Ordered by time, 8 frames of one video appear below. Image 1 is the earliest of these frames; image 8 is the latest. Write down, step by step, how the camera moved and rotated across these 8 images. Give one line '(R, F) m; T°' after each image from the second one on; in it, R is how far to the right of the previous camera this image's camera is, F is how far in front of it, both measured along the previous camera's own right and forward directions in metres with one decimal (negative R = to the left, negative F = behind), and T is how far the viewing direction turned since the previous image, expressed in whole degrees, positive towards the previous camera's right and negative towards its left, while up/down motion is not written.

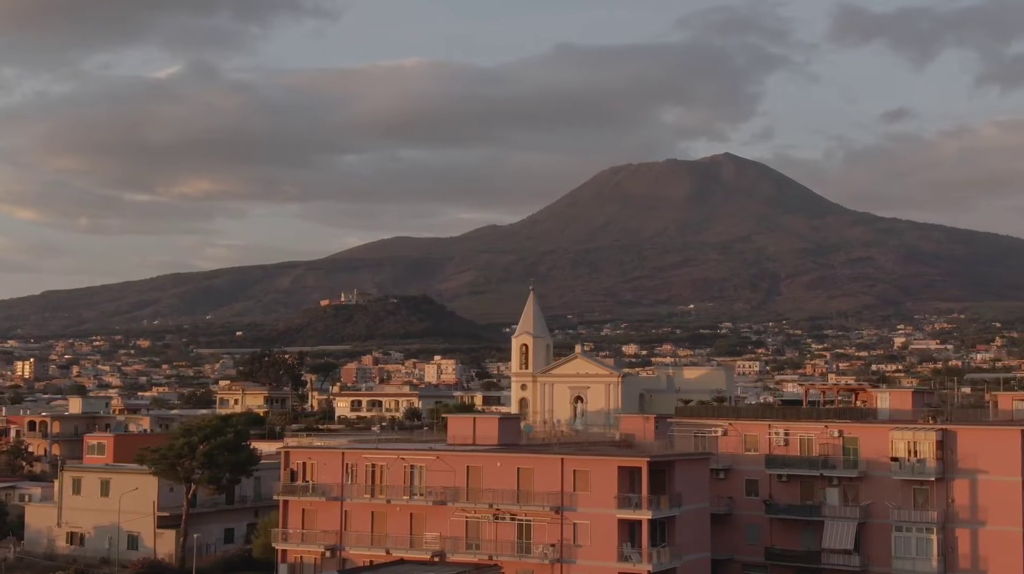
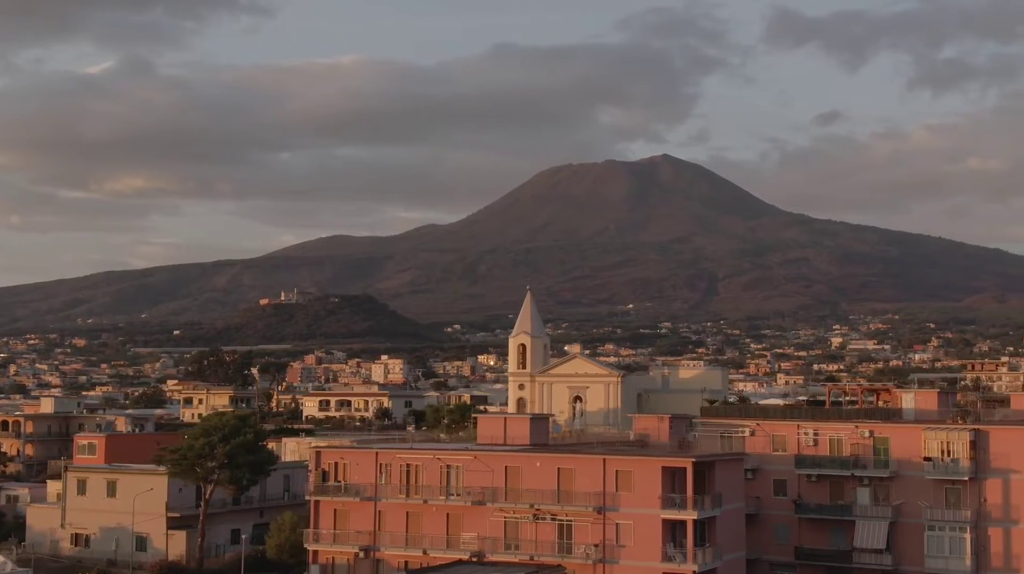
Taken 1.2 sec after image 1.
(-3.1, +0.2) m; +2°
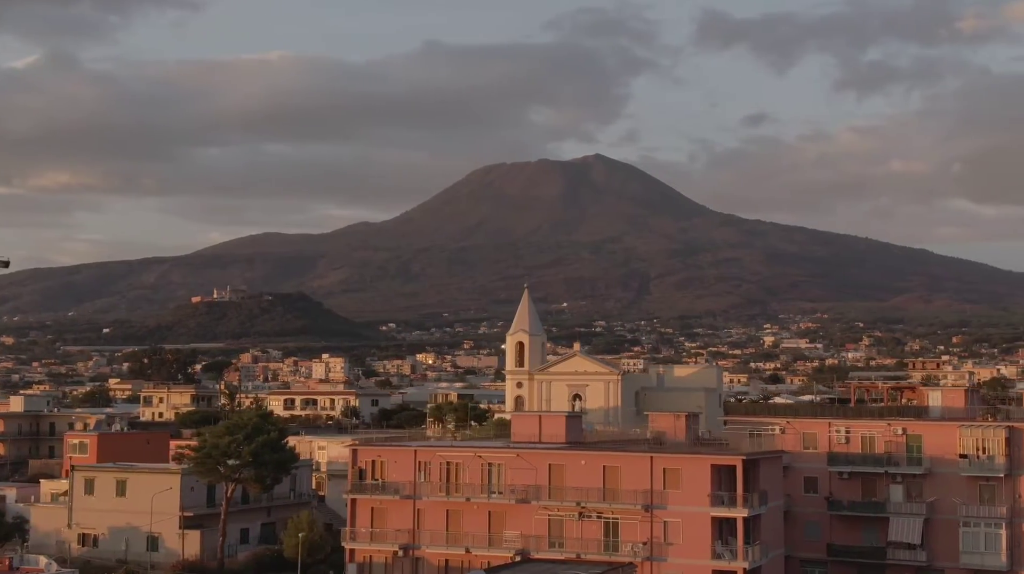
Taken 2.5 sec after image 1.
(-3.4, +0.2) m; +2°
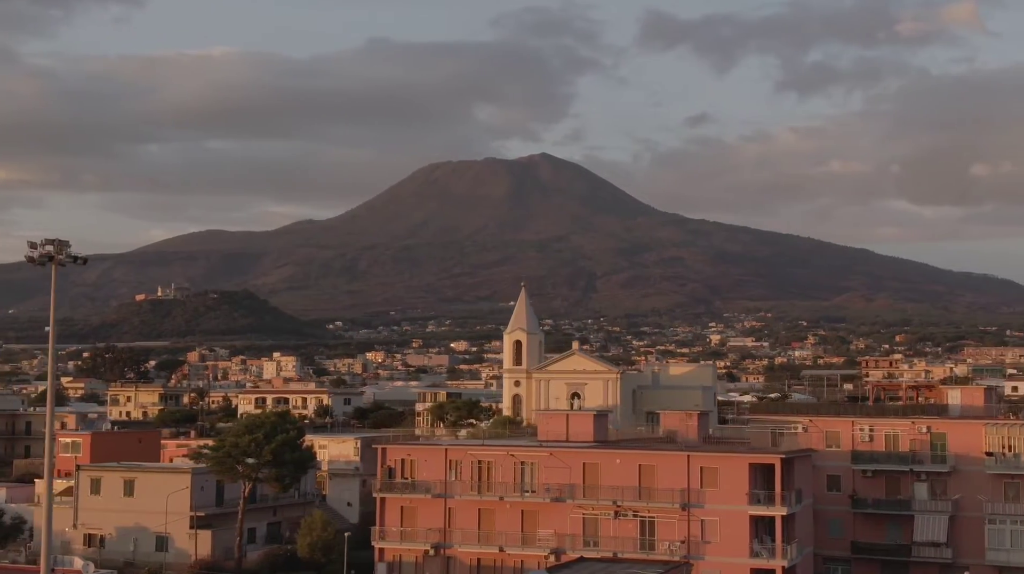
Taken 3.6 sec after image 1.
(-2.7, +0.2) m; +2°
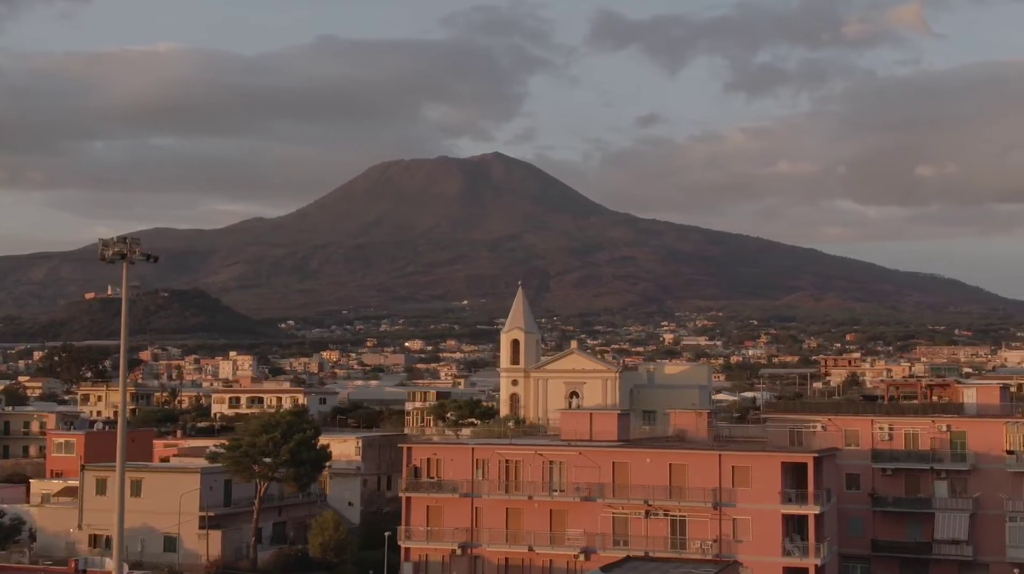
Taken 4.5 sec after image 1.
(-2.4, +0.1) m; +2°
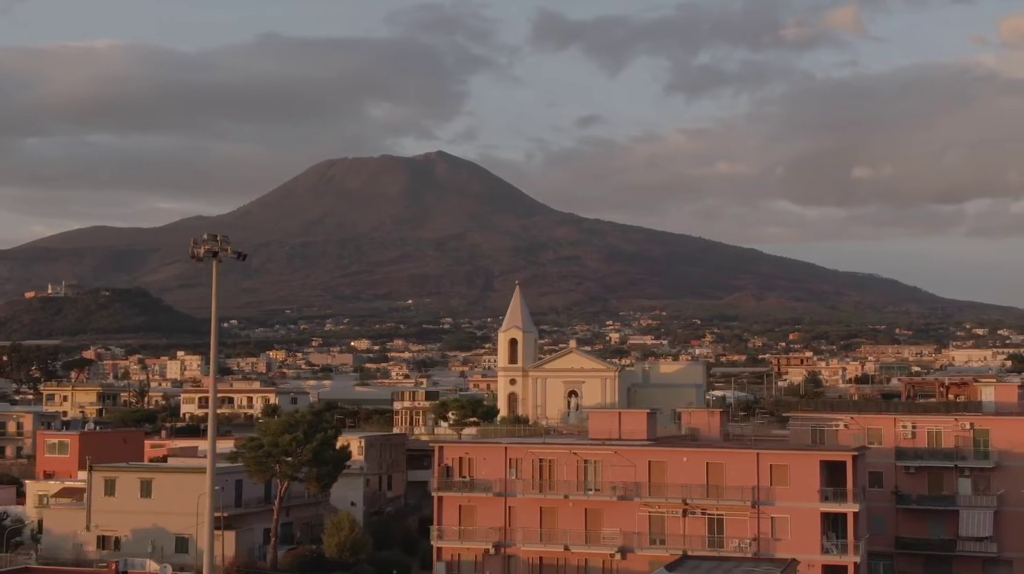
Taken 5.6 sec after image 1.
(-2.8, +0.1) m; +2°
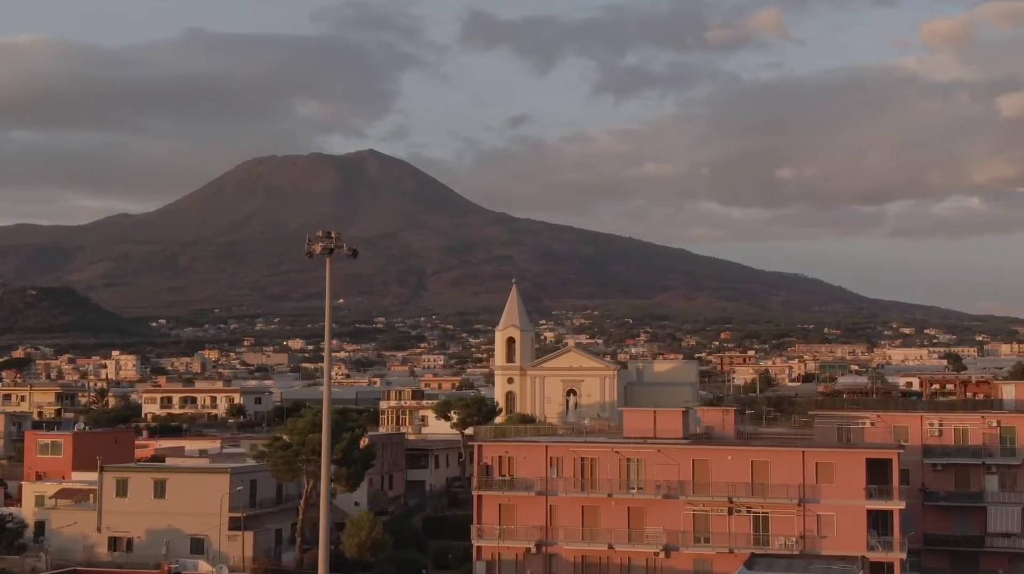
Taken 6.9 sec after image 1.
(-3.5, +0.1) m; +2°
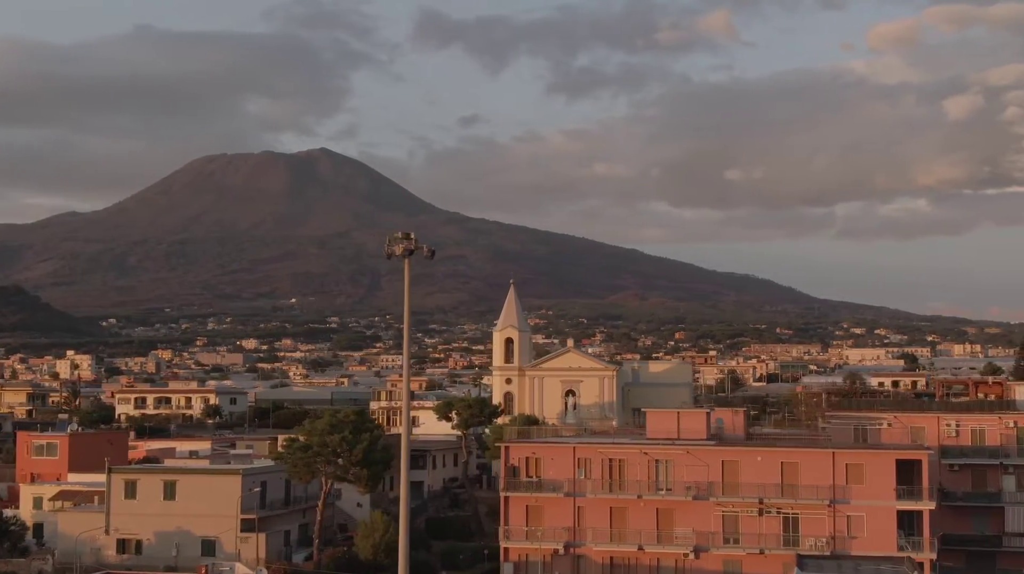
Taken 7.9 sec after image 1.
(-2.4, +0.1) m; +2°
